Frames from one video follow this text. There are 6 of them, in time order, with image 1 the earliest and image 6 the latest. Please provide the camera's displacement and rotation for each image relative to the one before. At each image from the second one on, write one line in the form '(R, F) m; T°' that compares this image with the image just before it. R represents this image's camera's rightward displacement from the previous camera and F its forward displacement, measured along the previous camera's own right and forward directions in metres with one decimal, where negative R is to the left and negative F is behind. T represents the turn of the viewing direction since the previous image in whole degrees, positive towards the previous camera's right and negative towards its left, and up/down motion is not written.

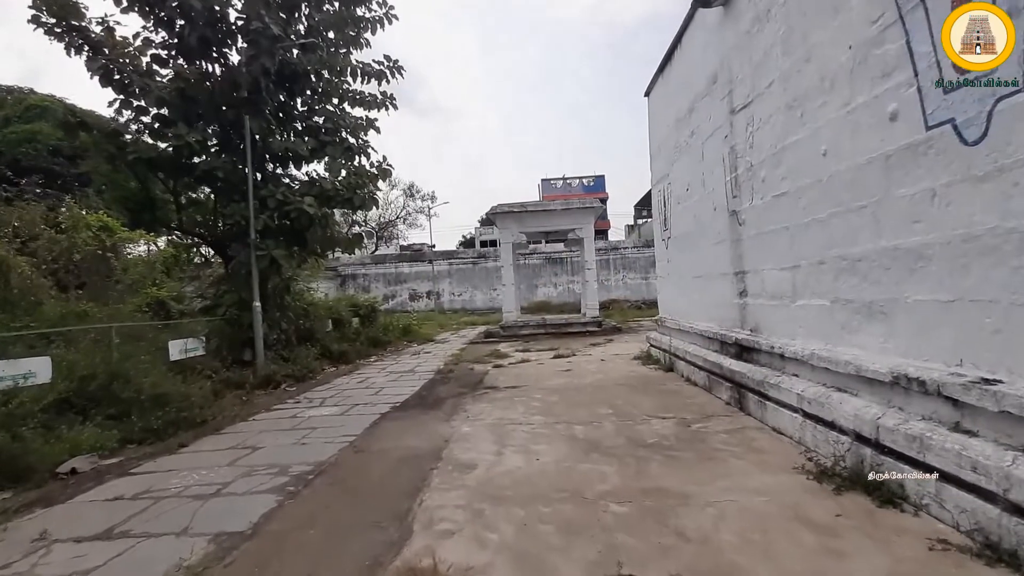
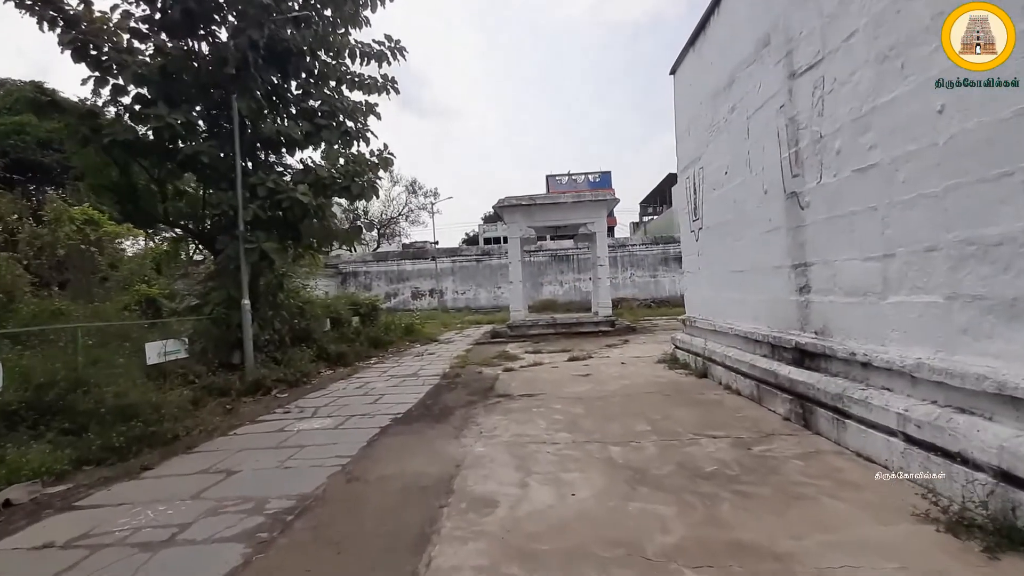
(-0.1, +0.7) m; 0°
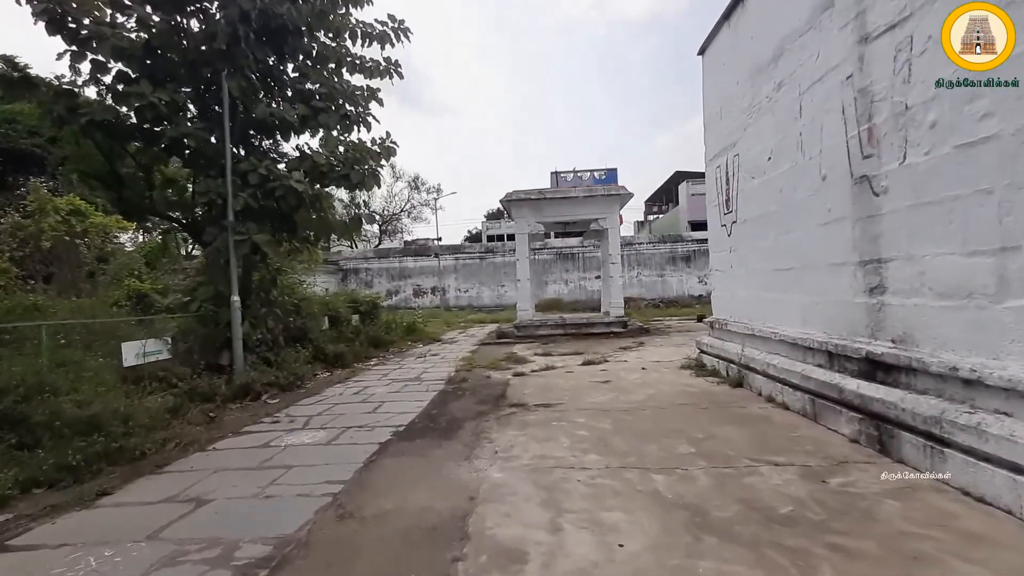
(-0.1, +0.6) m; 0°
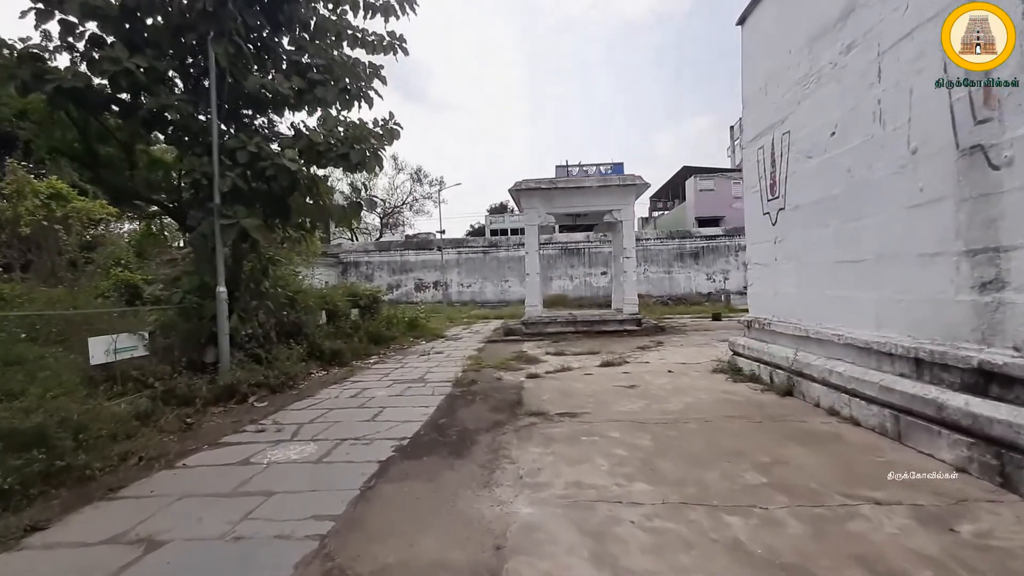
(-0.2, +0.6) m; 0°
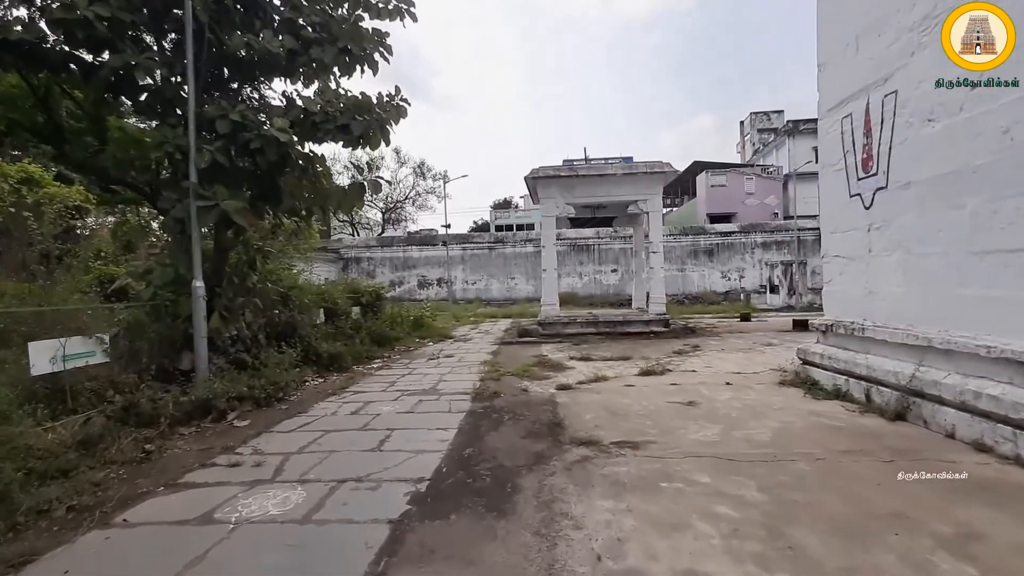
(-0.3, +0.9) m; 0°
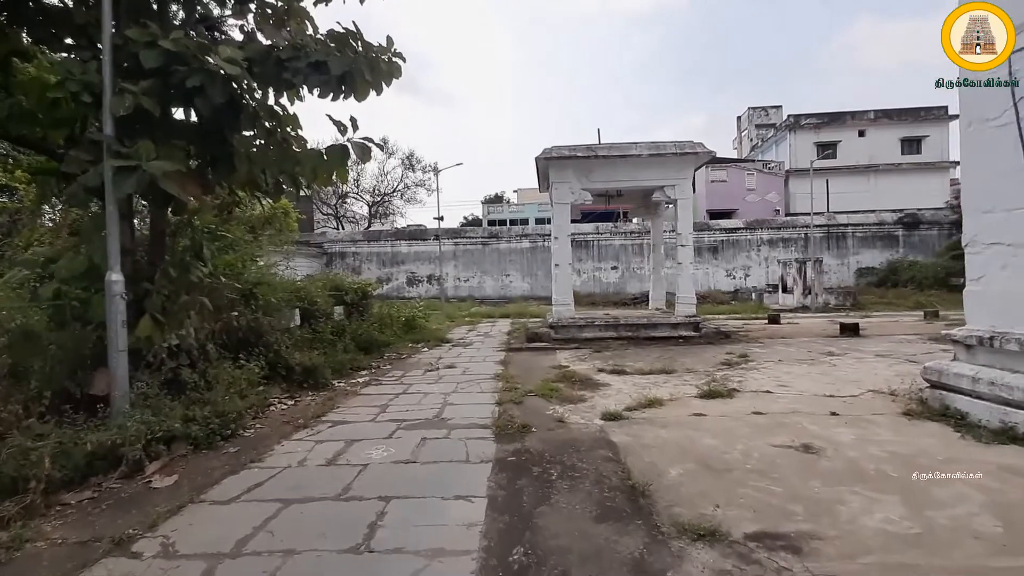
(-0.4, +1.3) m; +2°
